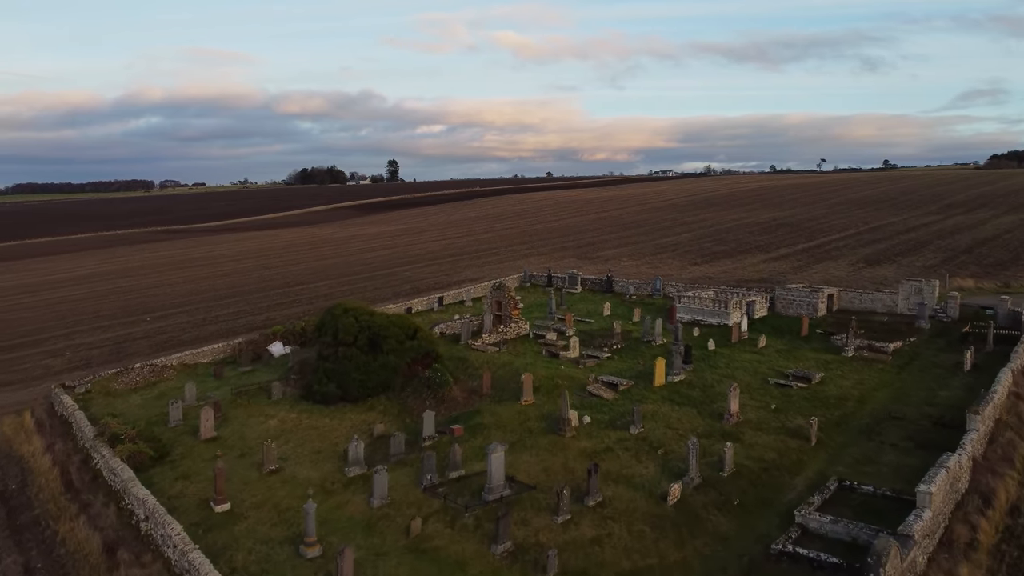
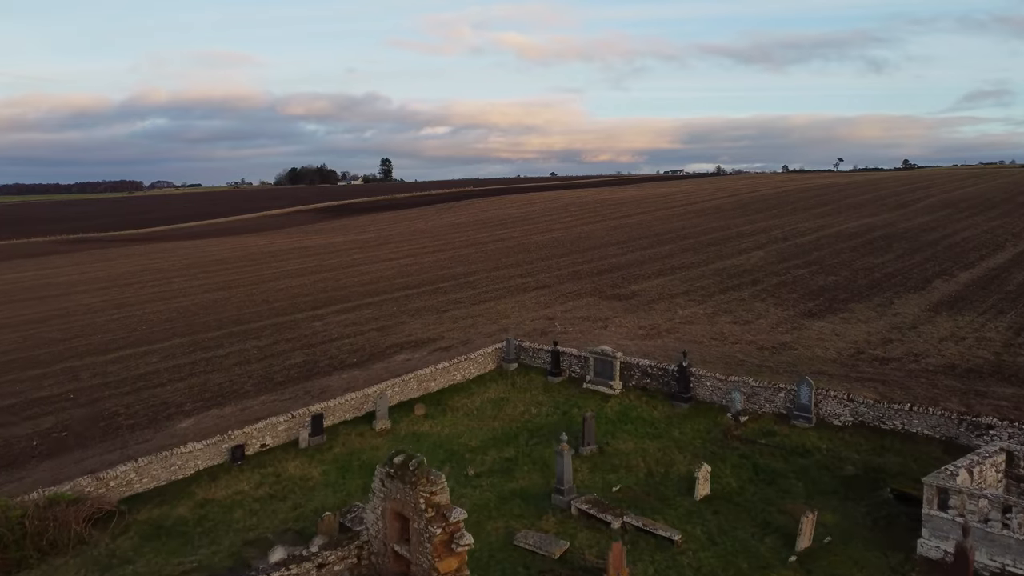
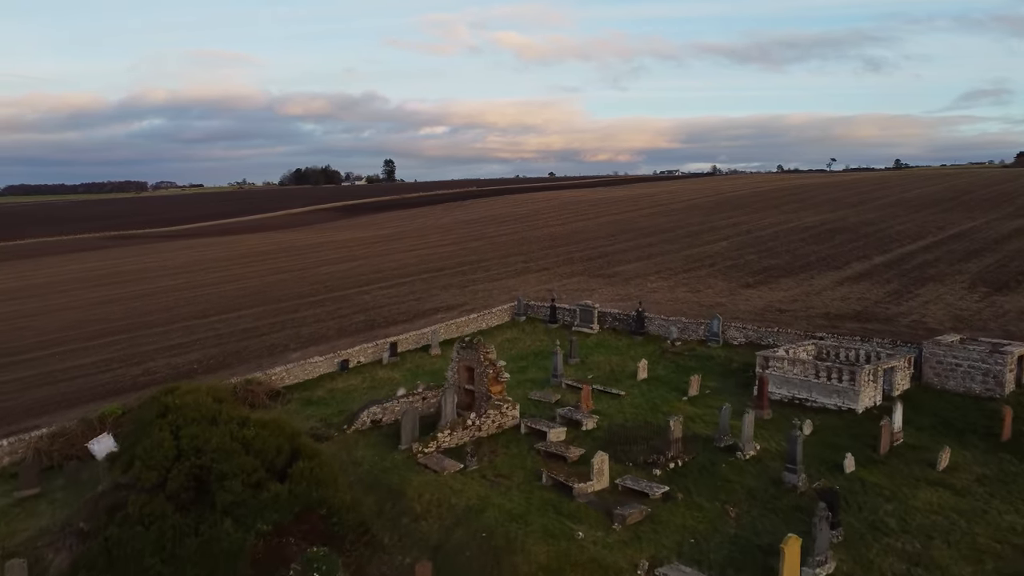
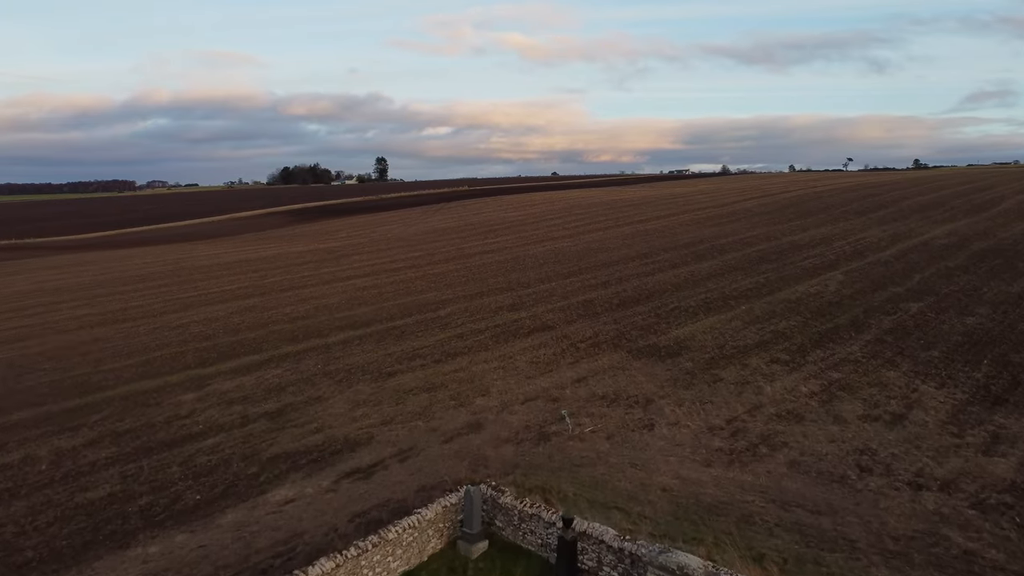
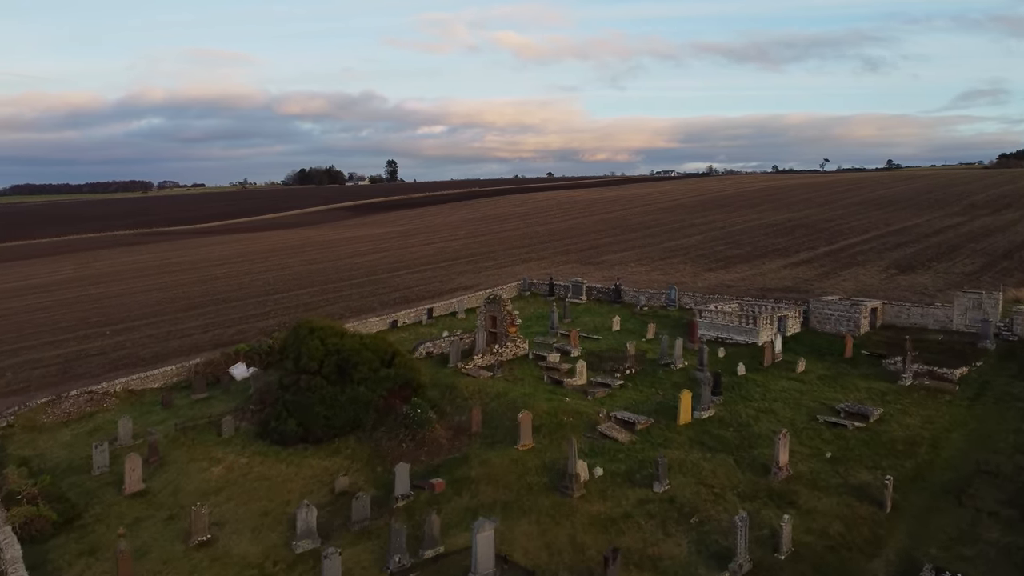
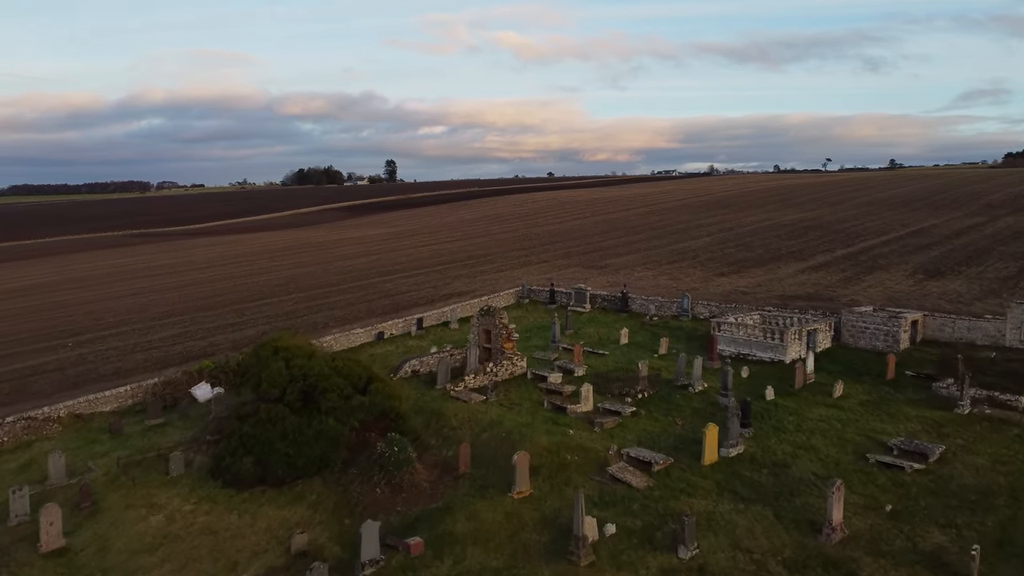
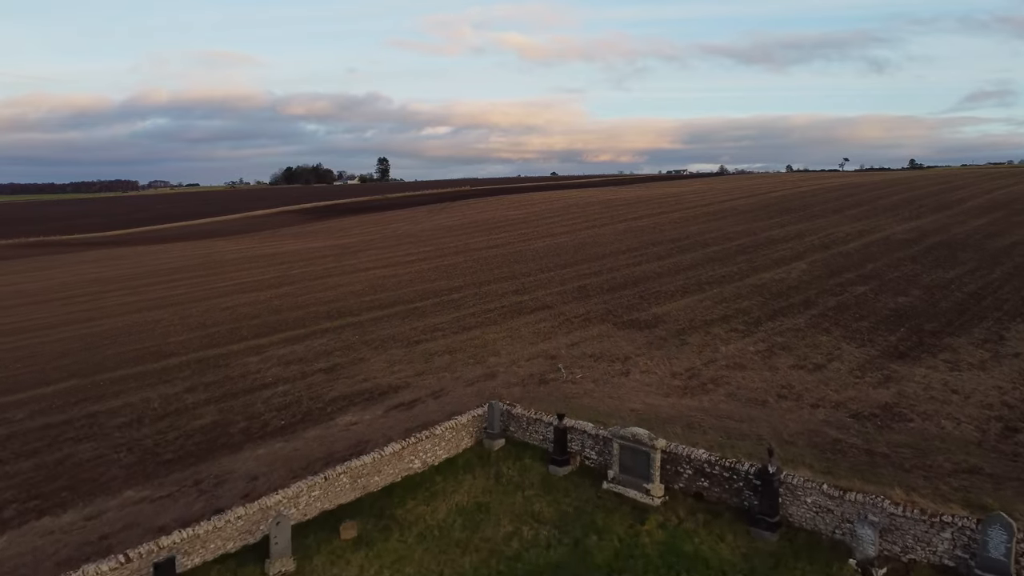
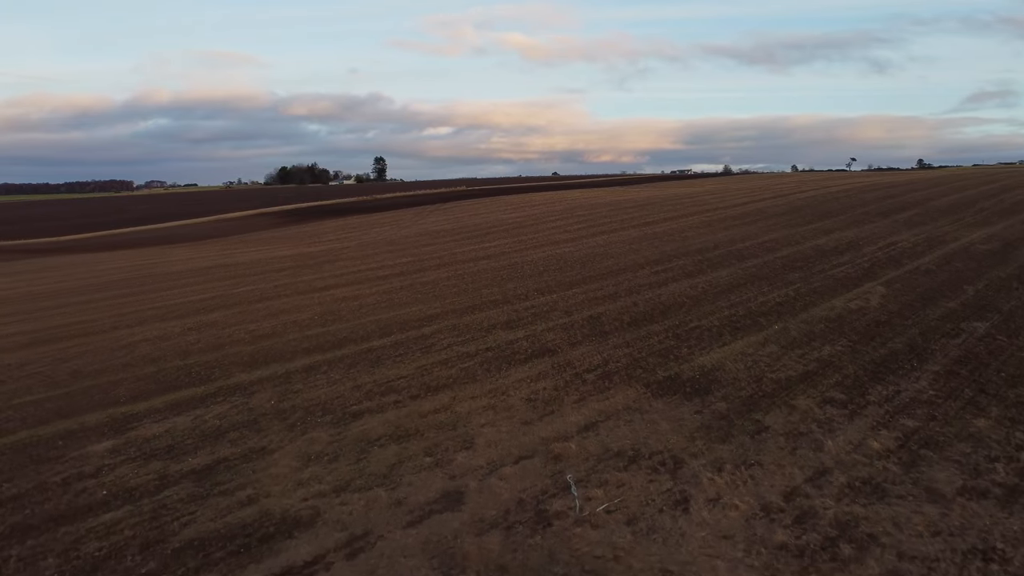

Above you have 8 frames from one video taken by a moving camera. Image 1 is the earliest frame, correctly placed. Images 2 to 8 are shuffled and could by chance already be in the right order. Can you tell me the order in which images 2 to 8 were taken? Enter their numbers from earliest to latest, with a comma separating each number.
5, 6, 3, 2, 7, 4, 8
